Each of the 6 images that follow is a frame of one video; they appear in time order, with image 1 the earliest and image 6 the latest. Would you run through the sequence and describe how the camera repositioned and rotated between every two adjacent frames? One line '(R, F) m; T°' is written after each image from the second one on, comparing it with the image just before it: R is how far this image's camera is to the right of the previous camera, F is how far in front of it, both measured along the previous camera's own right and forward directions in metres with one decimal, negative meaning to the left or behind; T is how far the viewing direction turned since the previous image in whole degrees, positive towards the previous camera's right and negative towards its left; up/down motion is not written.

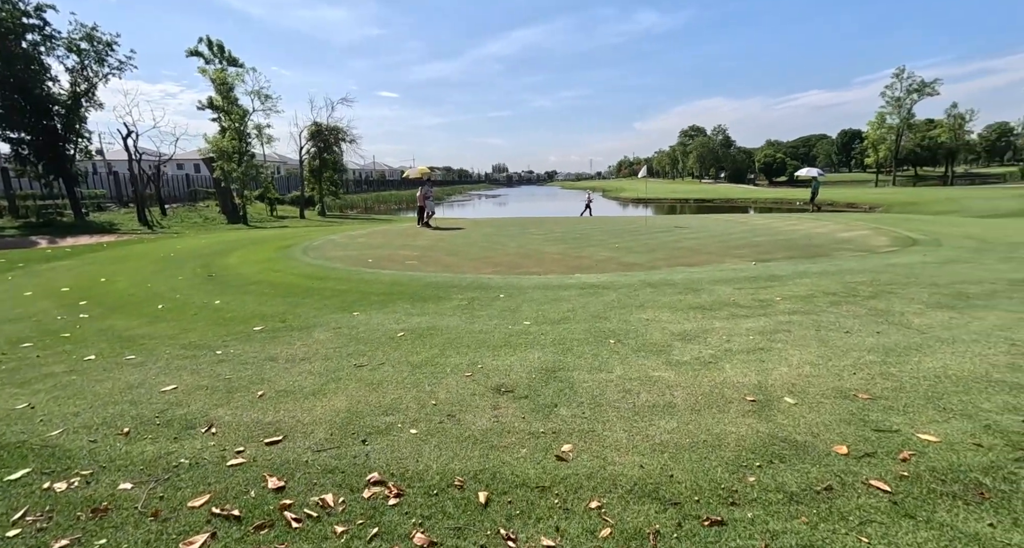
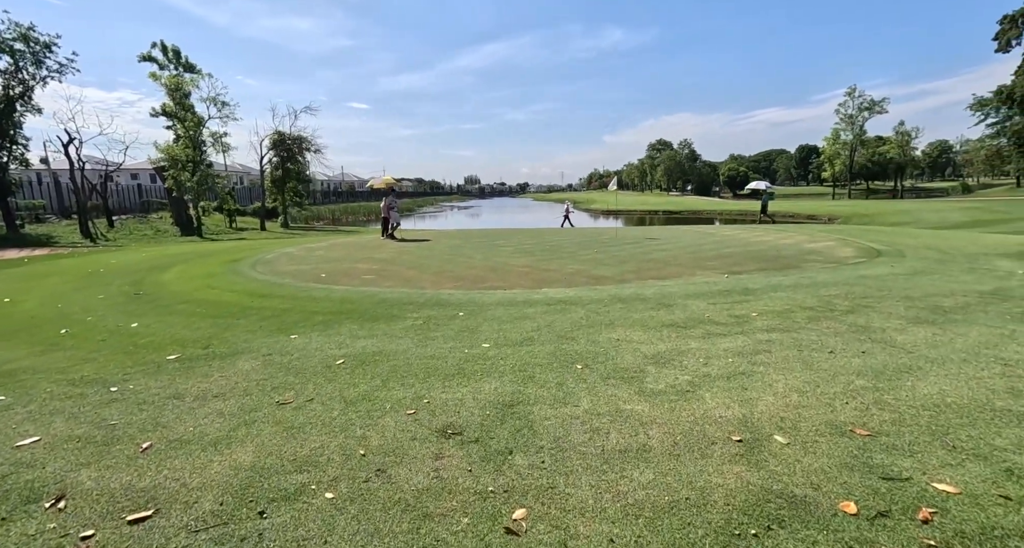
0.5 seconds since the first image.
(+0.1, +0.5) m; +3°
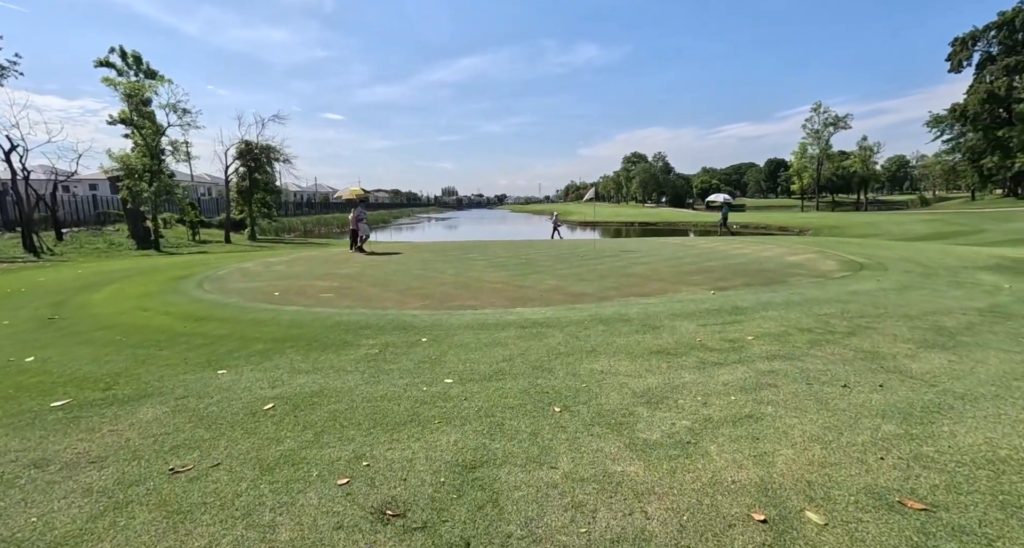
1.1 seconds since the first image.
(+0.1, +0.7) m; +3°
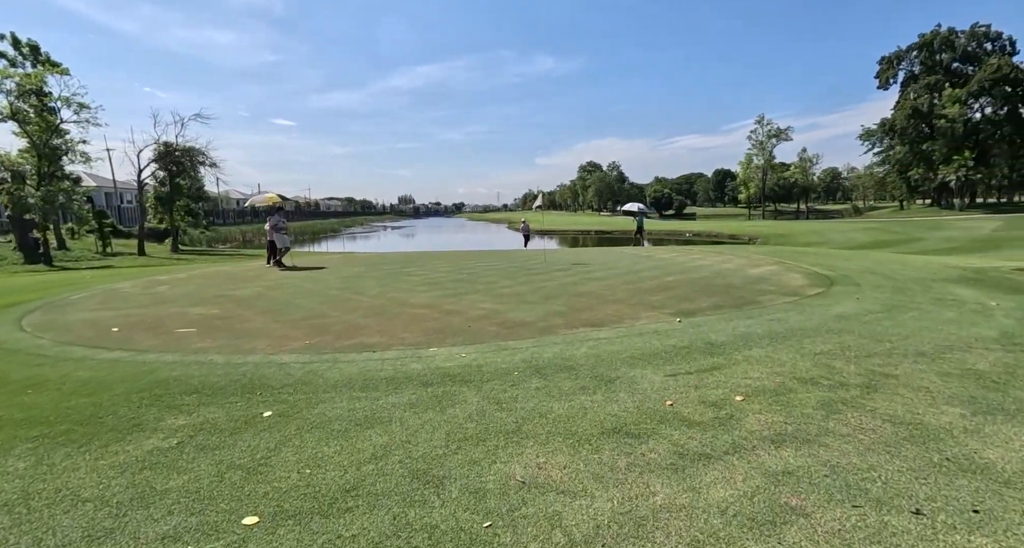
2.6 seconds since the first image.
(+0.5, +1.8) m; +5°
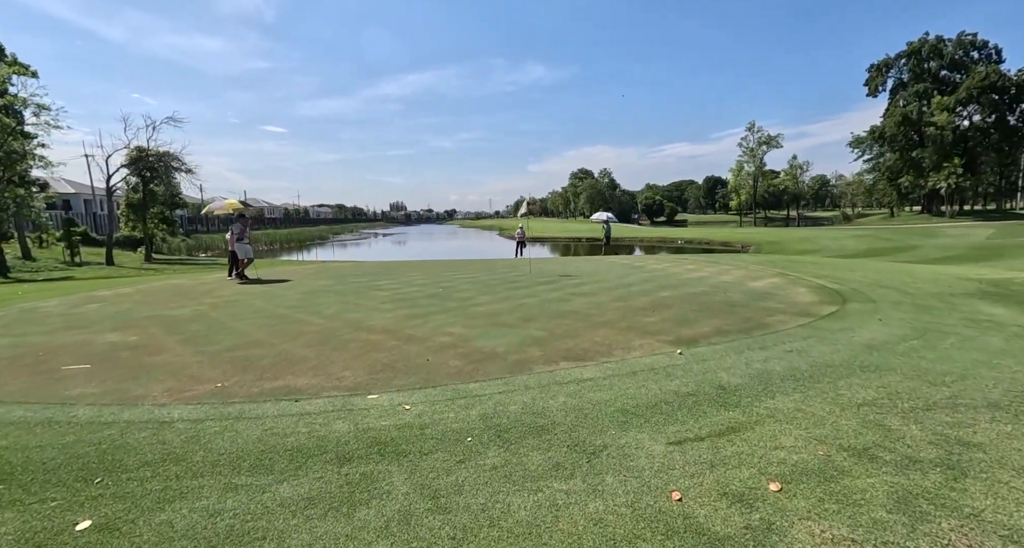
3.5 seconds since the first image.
(+0.3, +1.2) m; +1°
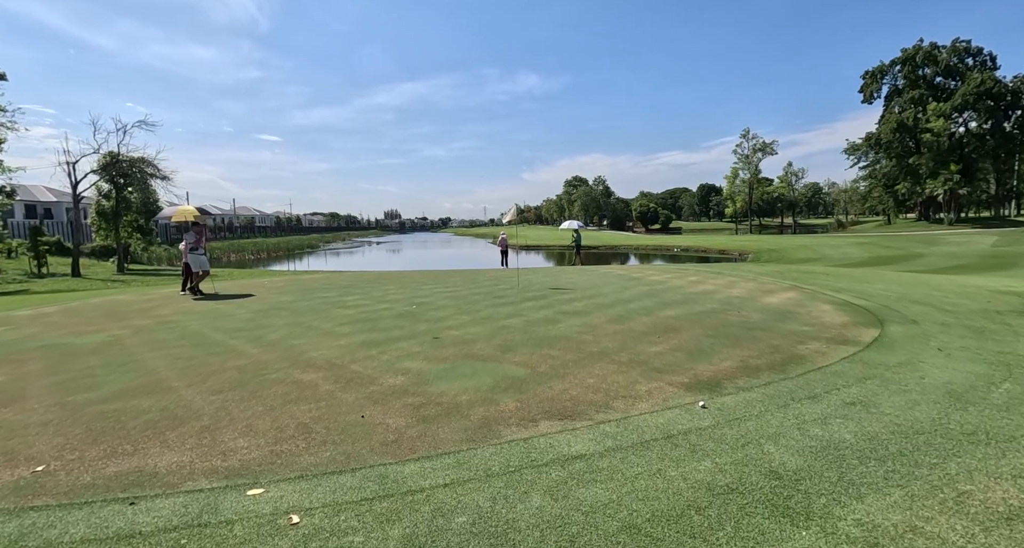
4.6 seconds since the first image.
(+0.3, +1.5) m; +1°
